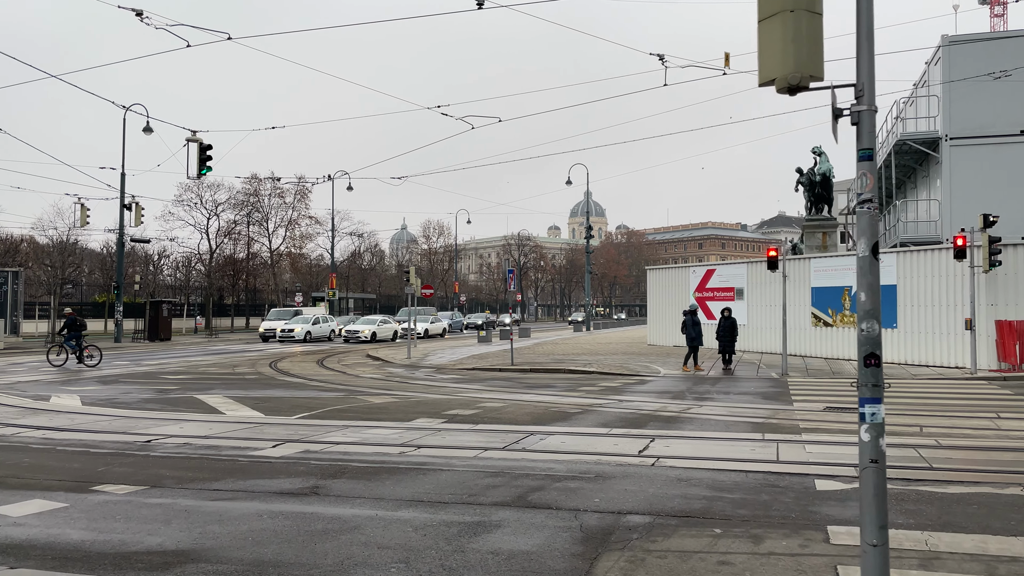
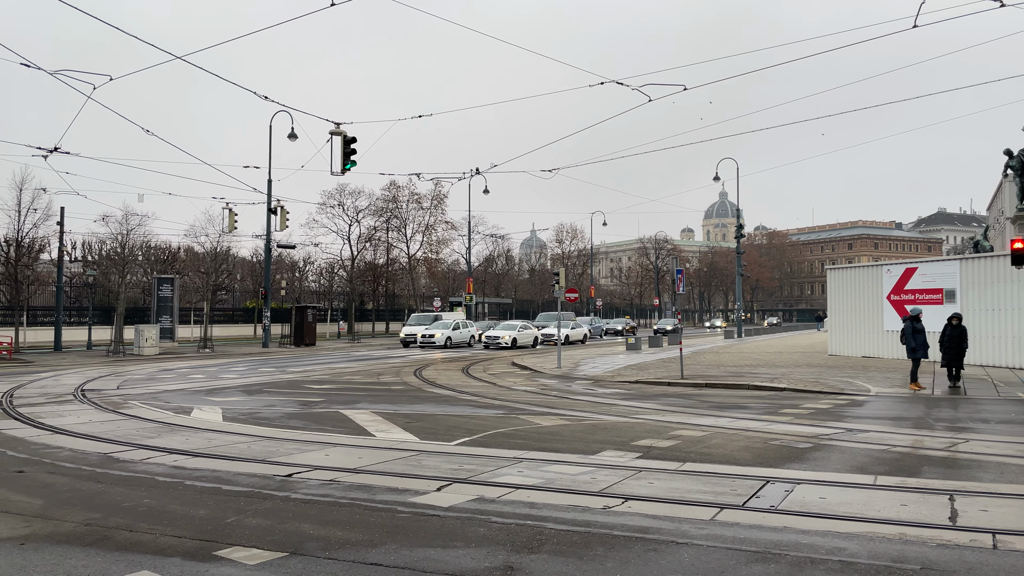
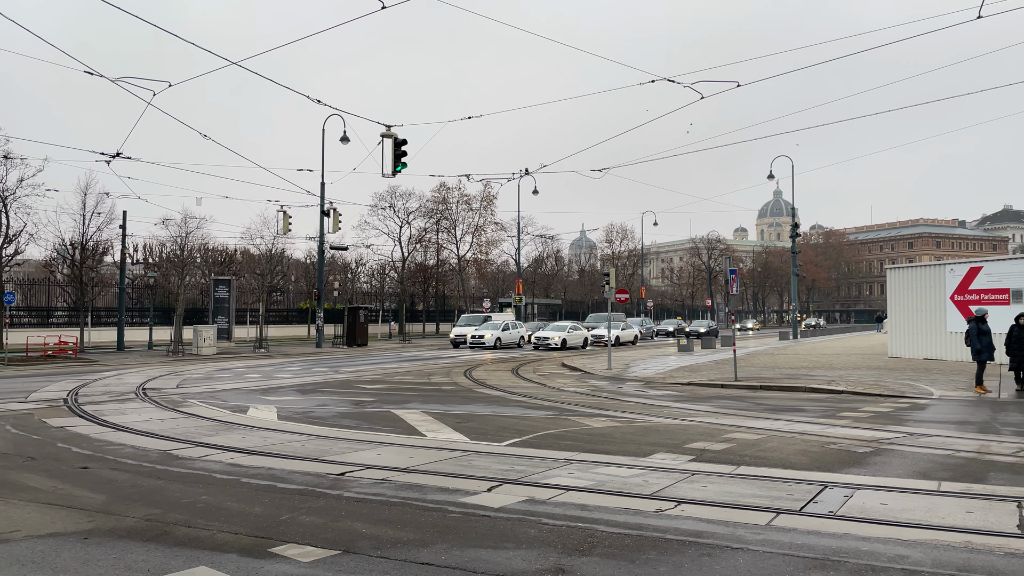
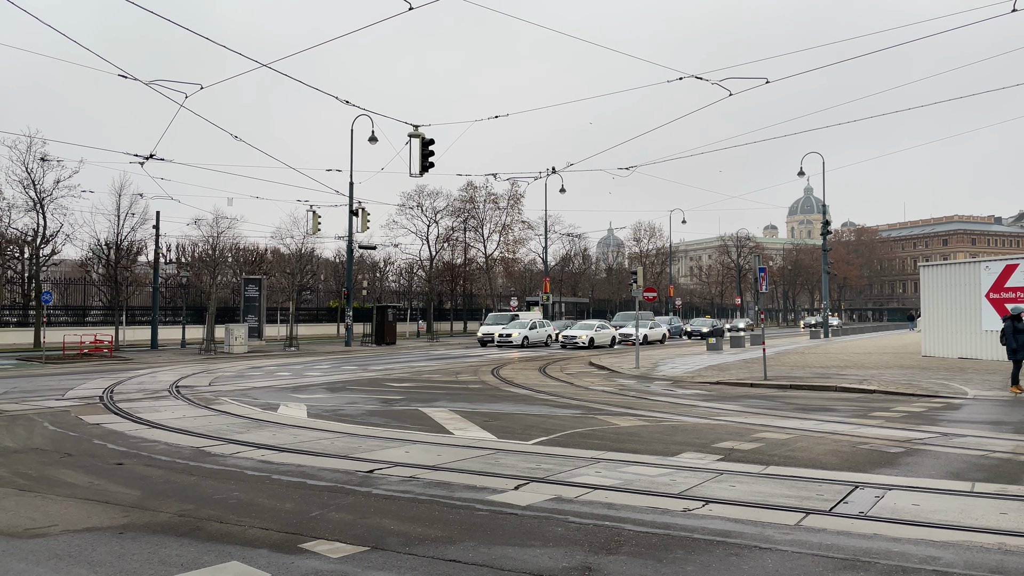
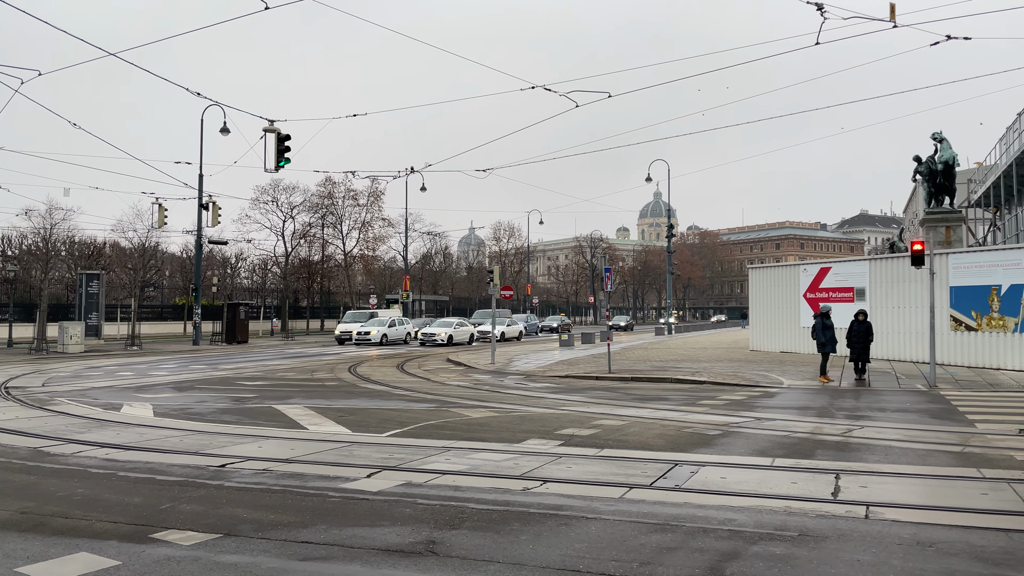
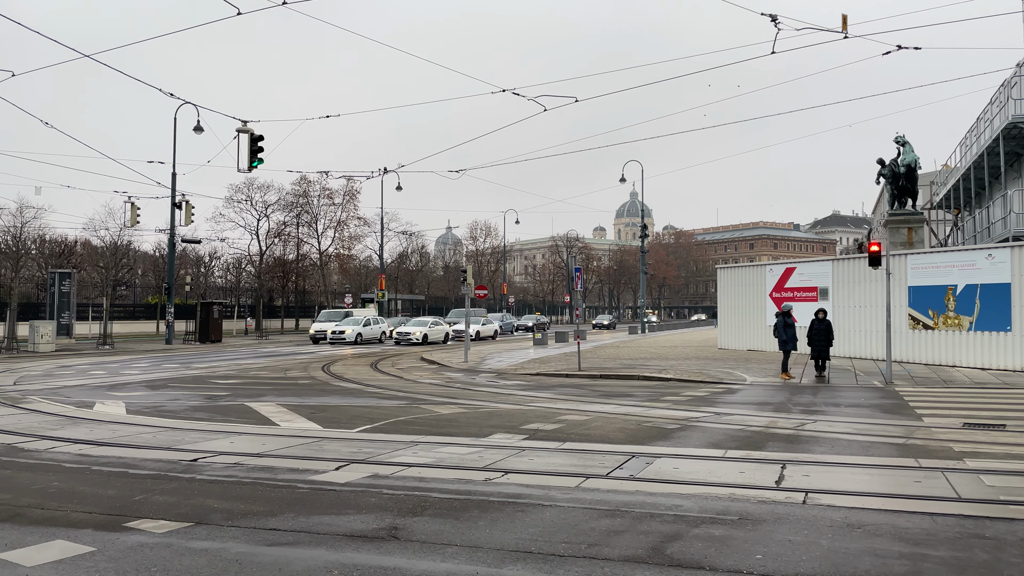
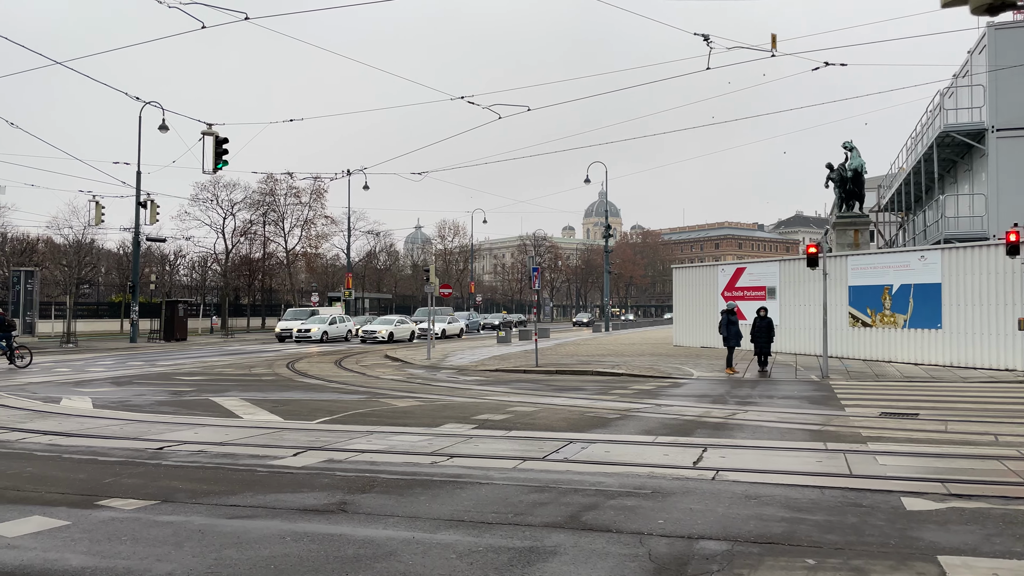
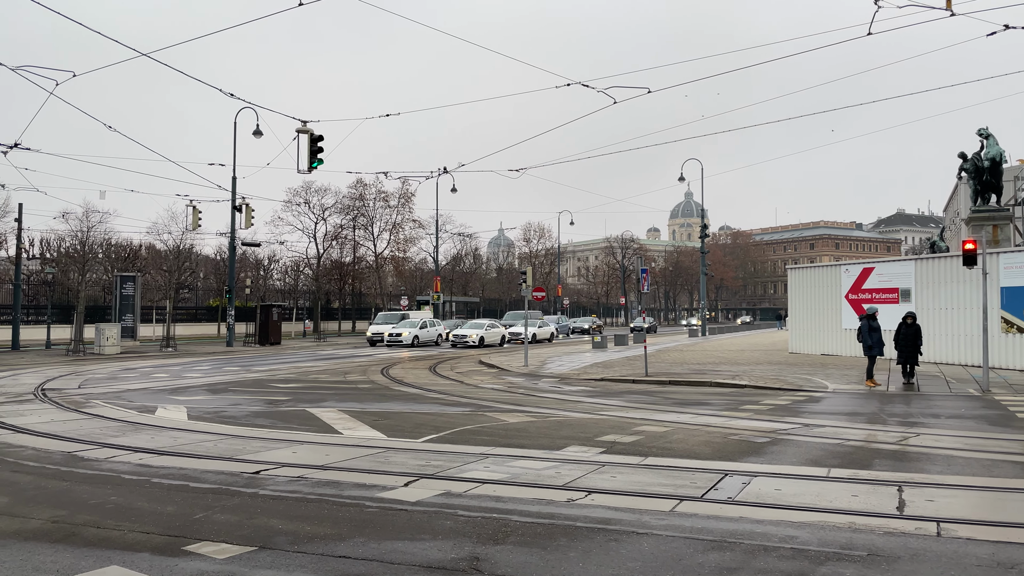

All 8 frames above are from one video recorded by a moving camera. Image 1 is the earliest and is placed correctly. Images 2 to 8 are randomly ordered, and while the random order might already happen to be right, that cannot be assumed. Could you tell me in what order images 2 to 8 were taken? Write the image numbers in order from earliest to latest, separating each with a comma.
7, 6, 5, 8, 2, 3, 4
